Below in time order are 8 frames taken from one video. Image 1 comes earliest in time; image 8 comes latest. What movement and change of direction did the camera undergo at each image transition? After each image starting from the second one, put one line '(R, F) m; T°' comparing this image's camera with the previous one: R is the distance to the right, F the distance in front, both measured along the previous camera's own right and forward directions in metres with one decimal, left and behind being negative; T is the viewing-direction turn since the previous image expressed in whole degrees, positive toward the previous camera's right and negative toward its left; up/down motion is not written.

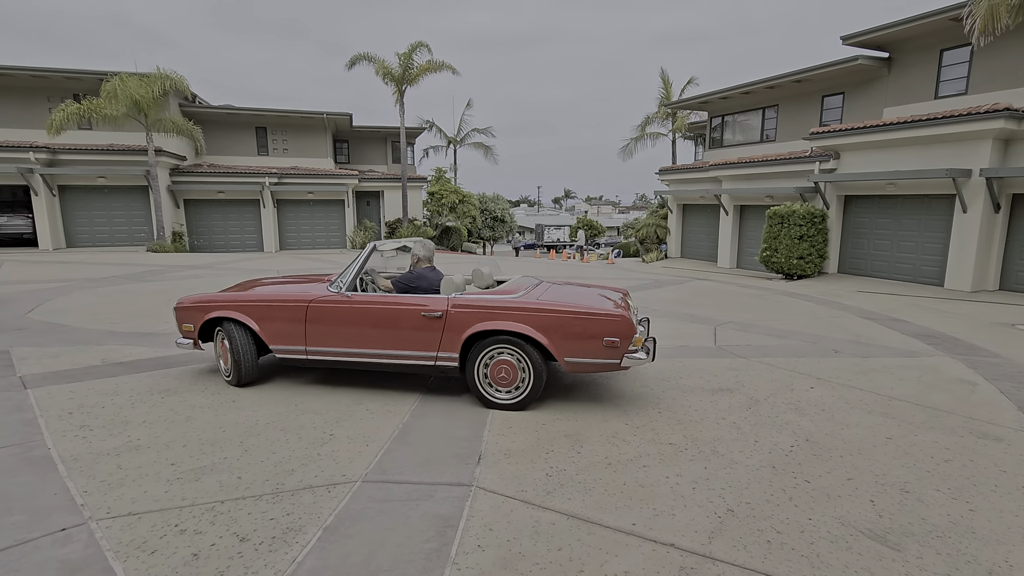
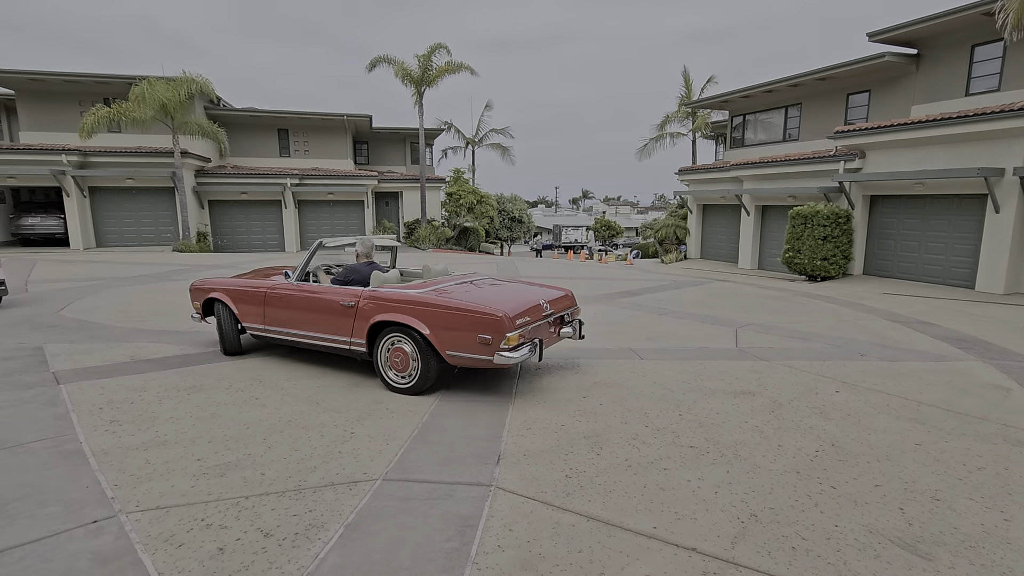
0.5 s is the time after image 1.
(0.0, 0.0) m; -2°
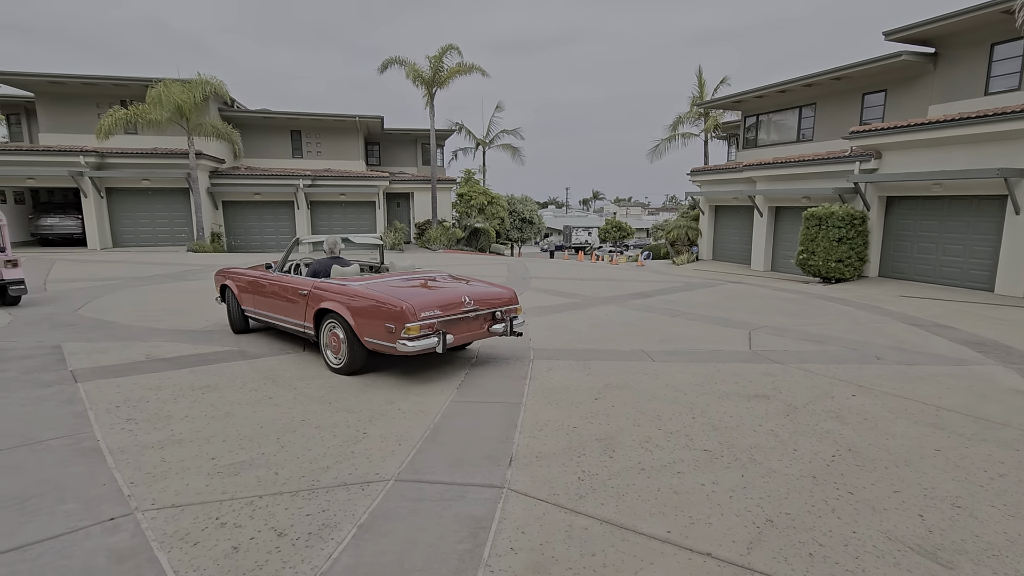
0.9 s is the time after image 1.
(0.0, 0.0) m; -1°
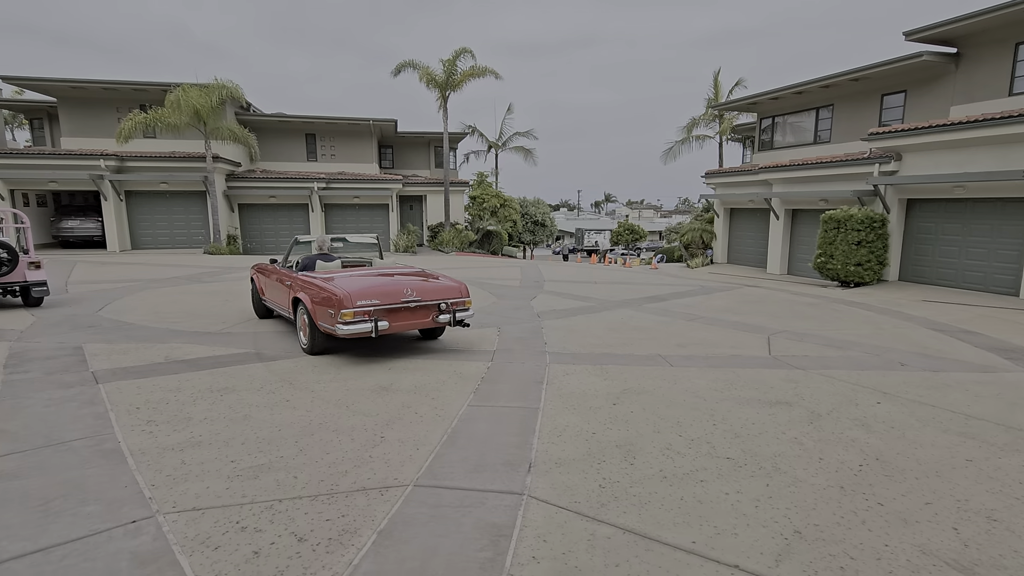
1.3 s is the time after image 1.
(-0.1, 0.0) m; -1°
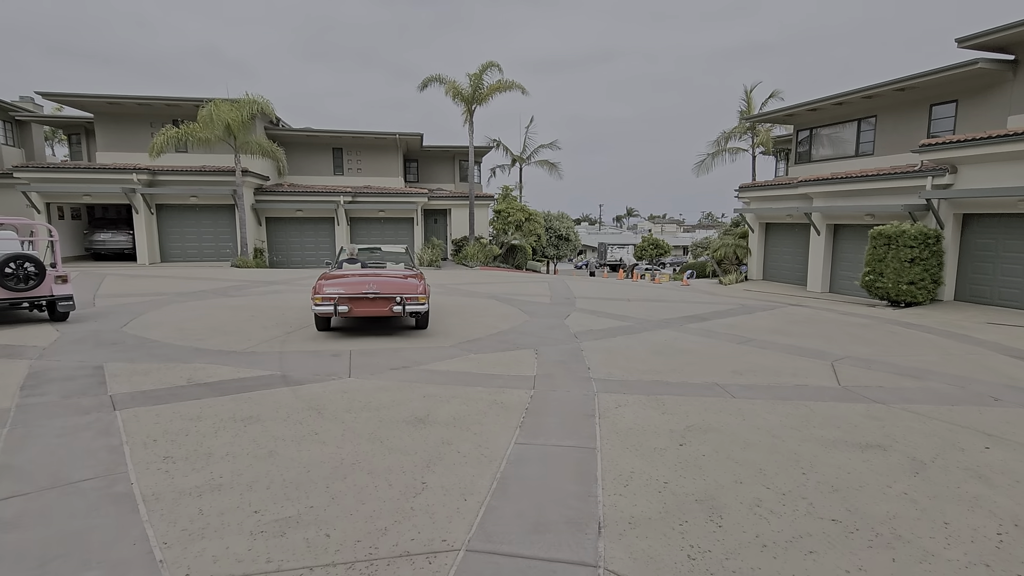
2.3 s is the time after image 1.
(-0.3, +0.5) m; -2°
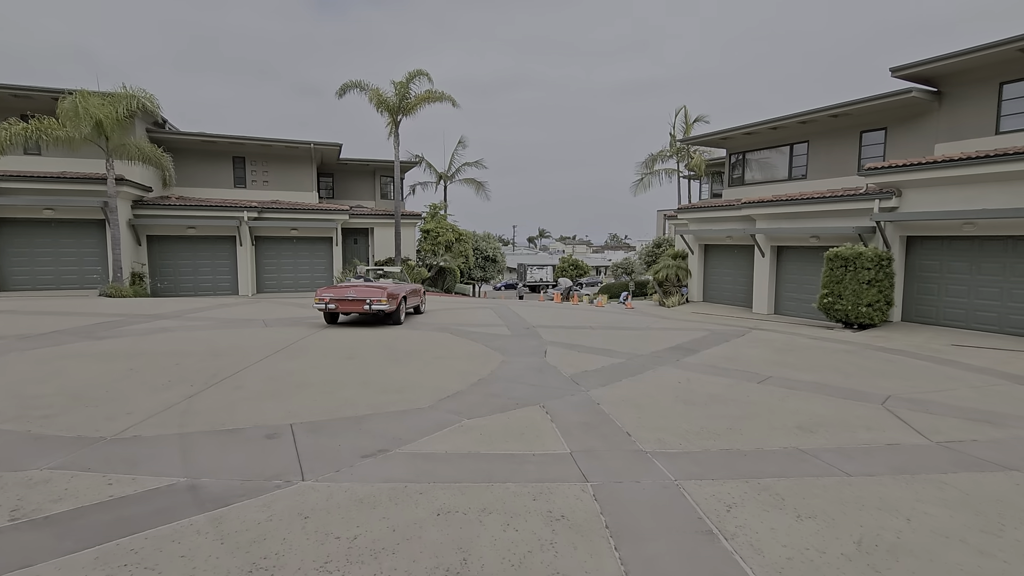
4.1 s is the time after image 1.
(-1.0, +1.8) m; +10°
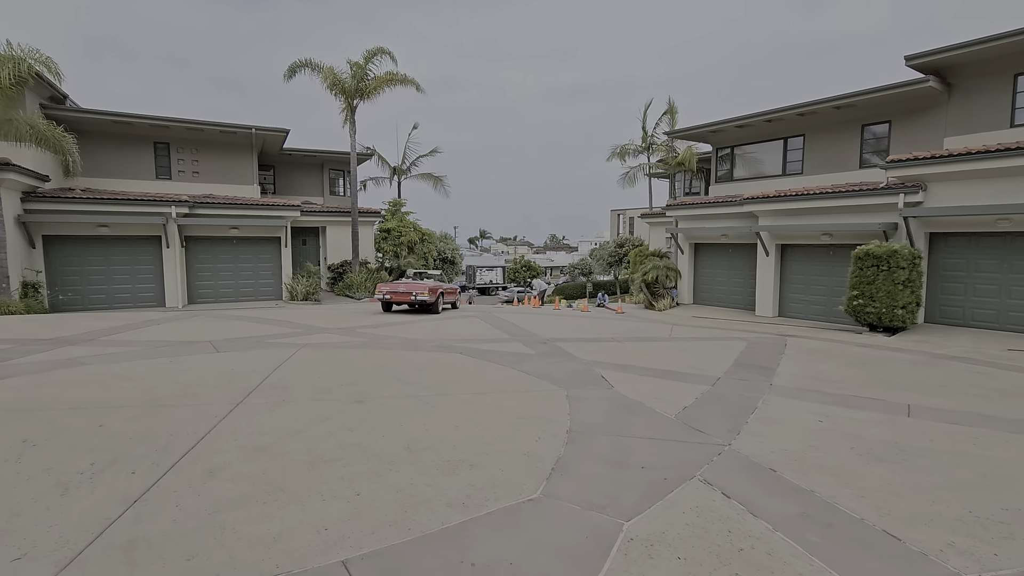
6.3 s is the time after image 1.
(-1.5, +2.1) m; +7°
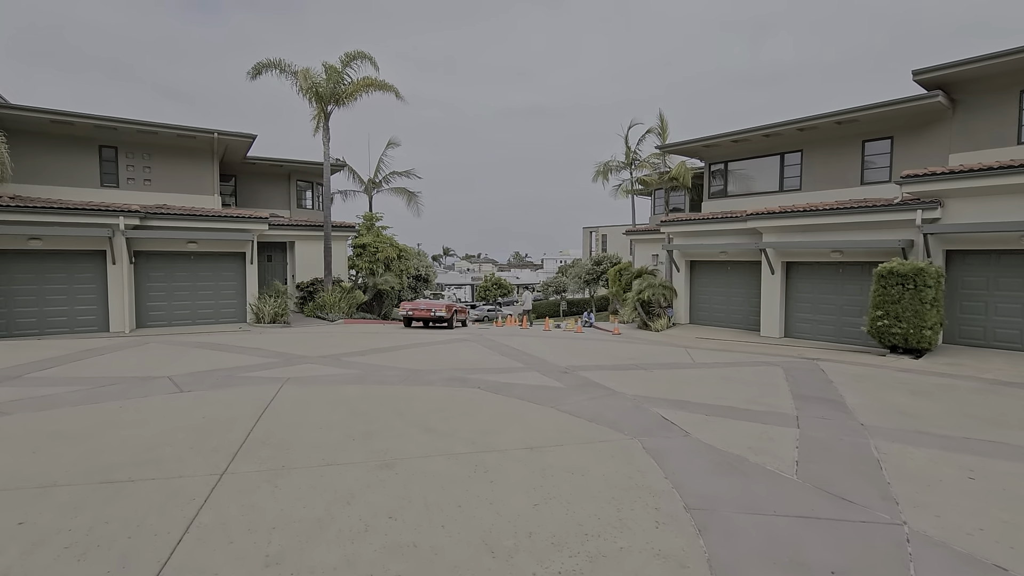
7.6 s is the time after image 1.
(-1.0, +1.3) m; +4°
